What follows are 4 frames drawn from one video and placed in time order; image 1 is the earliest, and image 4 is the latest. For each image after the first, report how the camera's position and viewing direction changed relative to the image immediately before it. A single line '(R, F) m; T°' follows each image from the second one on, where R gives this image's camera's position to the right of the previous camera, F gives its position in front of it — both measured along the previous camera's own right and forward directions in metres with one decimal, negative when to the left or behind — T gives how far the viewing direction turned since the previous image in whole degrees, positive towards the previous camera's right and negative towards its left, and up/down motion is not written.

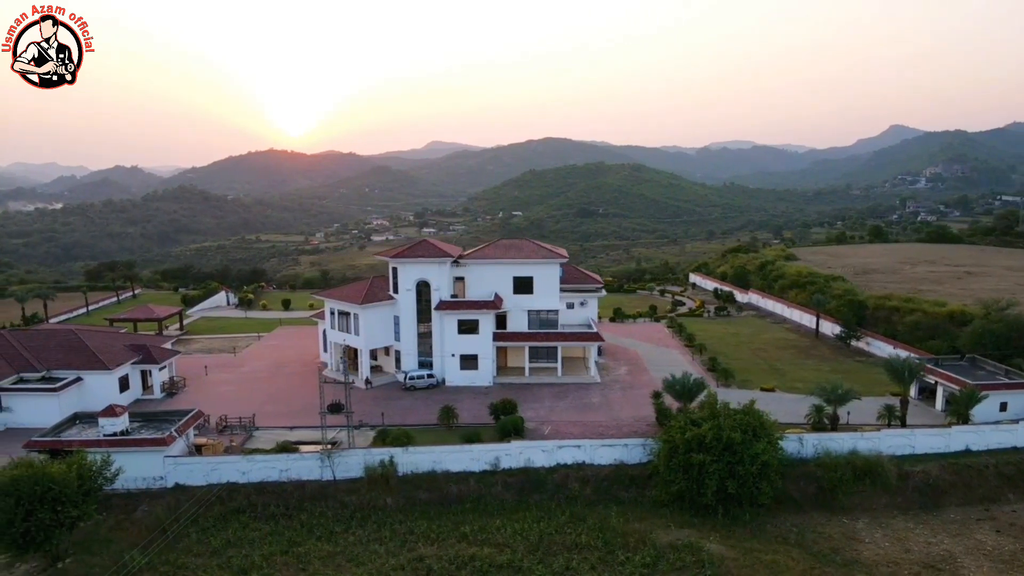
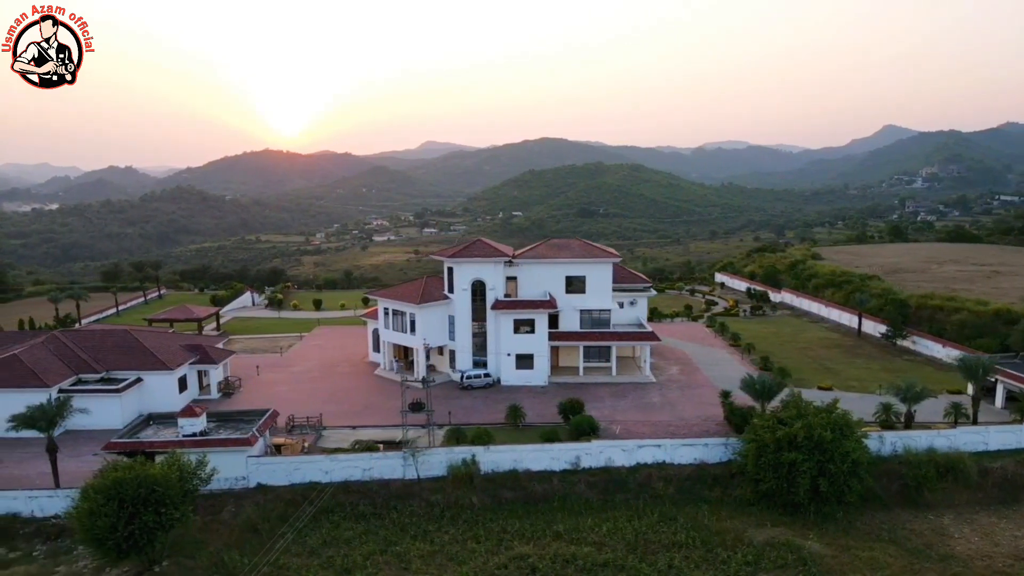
(-2.6, +0.1) m; 0°
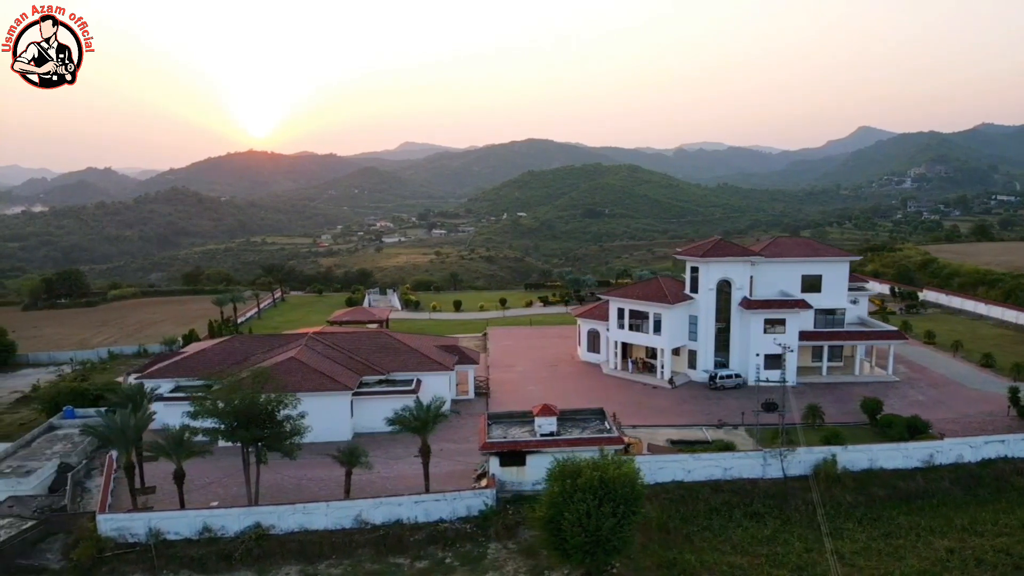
(-11.5, +0.1) m; +2°
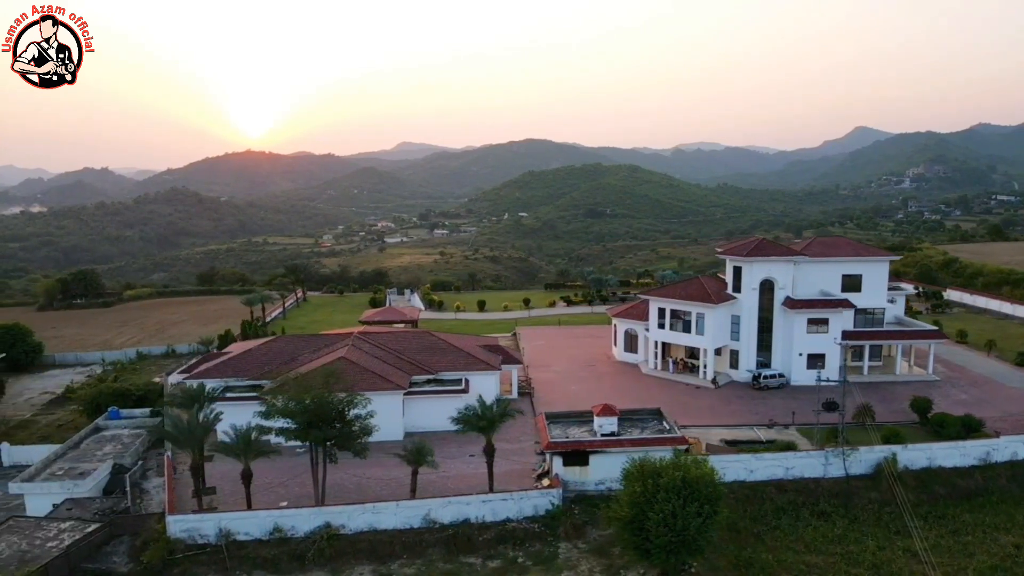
(-2.0, 0.0) m; 0°
